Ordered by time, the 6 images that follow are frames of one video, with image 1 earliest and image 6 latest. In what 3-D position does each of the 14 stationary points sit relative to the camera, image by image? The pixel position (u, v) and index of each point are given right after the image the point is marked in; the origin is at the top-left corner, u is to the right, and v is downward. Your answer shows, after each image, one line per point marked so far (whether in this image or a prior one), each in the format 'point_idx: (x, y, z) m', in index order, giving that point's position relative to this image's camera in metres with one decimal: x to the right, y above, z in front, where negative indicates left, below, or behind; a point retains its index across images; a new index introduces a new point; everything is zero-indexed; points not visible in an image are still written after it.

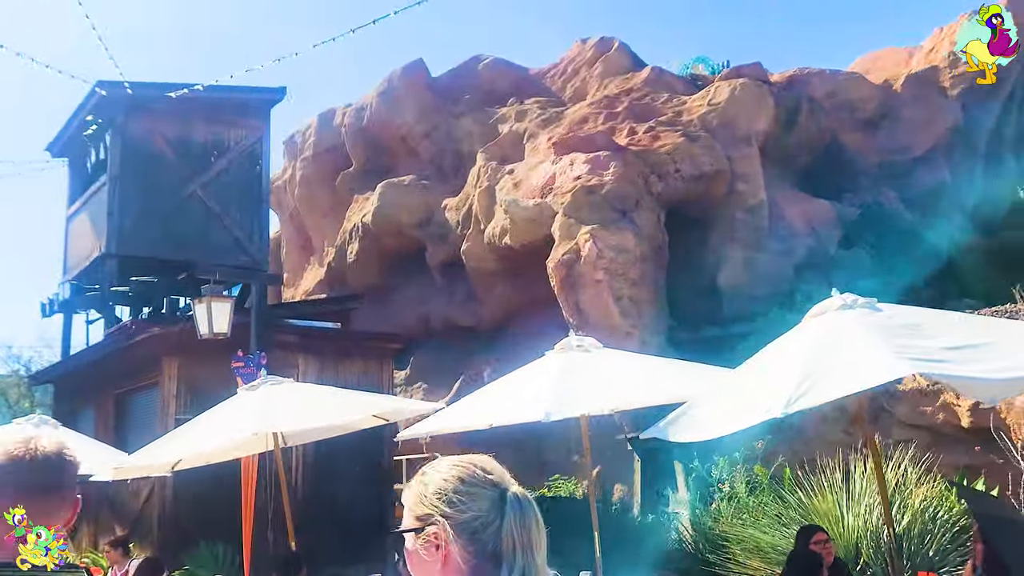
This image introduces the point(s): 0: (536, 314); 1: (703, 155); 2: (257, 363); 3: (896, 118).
0: (+0.3, -0.4, +13.7) m
1: (+2.6, +1.8, +12.2) m
2: (-2.4, -0.7, +8.6) m
3: (+7.4, +3.3, +17.5) m
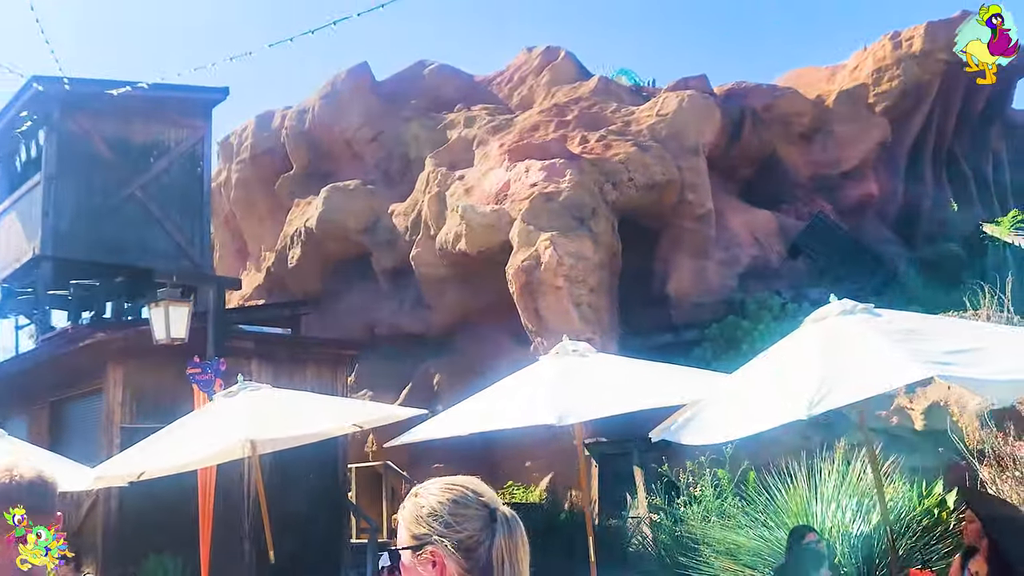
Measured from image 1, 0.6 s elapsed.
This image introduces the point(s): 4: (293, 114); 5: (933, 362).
0: (-0.4, -0.5, +13.7) m
1: (+2.0, +1.7, +12.4) m
2: (-2.7, -0.7, +8.4) m
3: (+6.3, +3.1, +18.1) m
4: (-4.2, +3.3, +17.3) m
5: (+1.8, -0.3, +3.8) m
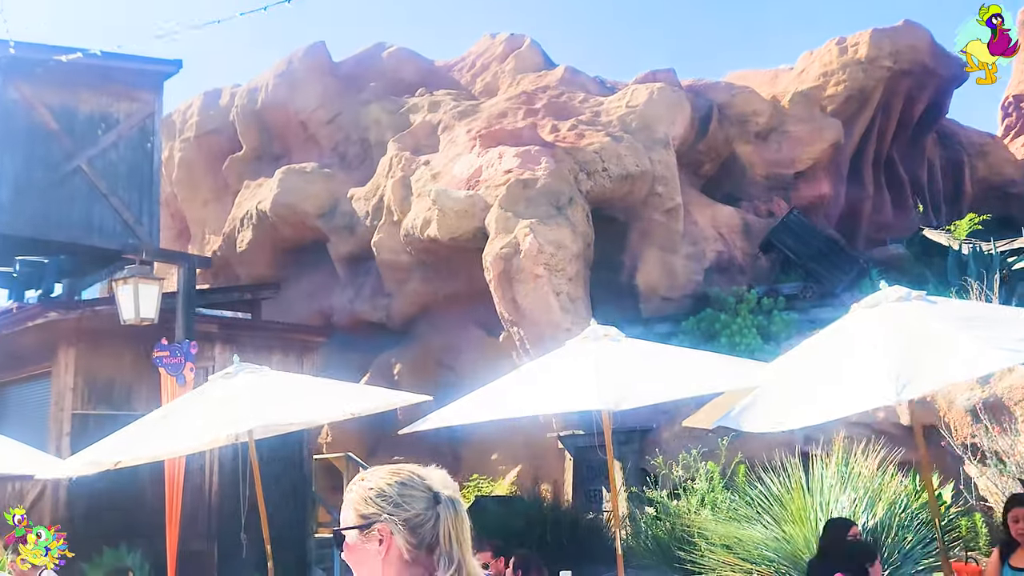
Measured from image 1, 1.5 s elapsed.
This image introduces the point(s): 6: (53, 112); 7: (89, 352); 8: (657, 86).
0: (-0.9, -0.3, +13.3) m
1: (+1.6, +1.8, +12.2) m
2: (-2.8, -0.6, +7.9) m
3: (+5.5, +3.1, +18.3) m
4: (-4.9, +3.6, +16.6) m
5: (+2.0, -0.3, +3.7) m
6: (-6.3, +2.4, +12.4) m
7: (-4.5, -0.7, +9.6) m
8: (+2.2, +3.1, +13.7) m
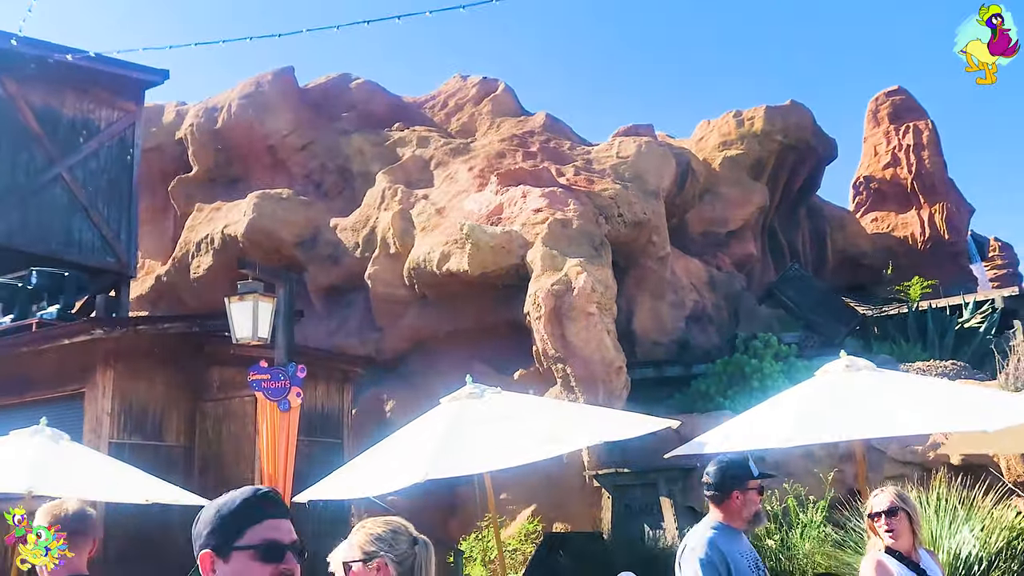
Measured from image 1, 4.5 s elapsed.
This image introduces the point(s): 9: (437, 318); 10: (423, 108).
0: (-1.0, -0.9, +13.1) m
1: (+1.7, +1.2, +12.7) m
2: (-1.8, -0.7, +7.4) m
3: (+4.4, +2.0, +19.4) m
4: (-5.4, +3.1, +15.8) m
5: (+3.8, -0.5, +4.3) m
6: (-6.0, +2.2, +11.4) m
7: (-3.7, -0.8, +8.7) m
8: (+2.1, +2.3, +14.3) m
9: (-1.1, -0.4, +12.8) m
10: (-1.7, +3.4, +16.8) m
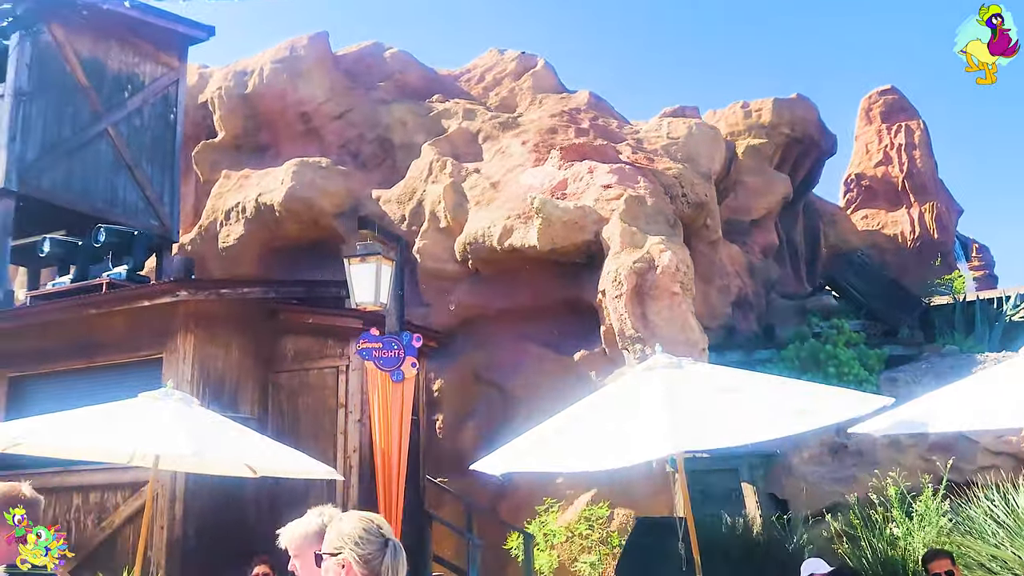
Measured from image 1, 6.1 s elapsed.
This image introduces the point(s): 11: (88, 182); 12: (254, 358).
0: (-0.3, -0.5, +12.7) m
1: (+2.5, +1.4, +12.4) m
2: (-0.8, -0.4, +7.0) m
3: (+4.9, +2.3, +19.3) m
4: (-4.7, +3.6, +15.2) m
5: (+5.0, -0.4, +4.2) m
6: (-5.1, +2.7, +10.7) m
7: (-2.8, -0.5, +8.2) m
8: (+2.9, +2.6, +14.0) m
9: (-0.3, -0.1, +12.3) m
10: (-1.0, +3.8, +16.3) m
11: (-4.9, +1.3, +10.5) m
12: (-2.5, -0.7, +8.7) m
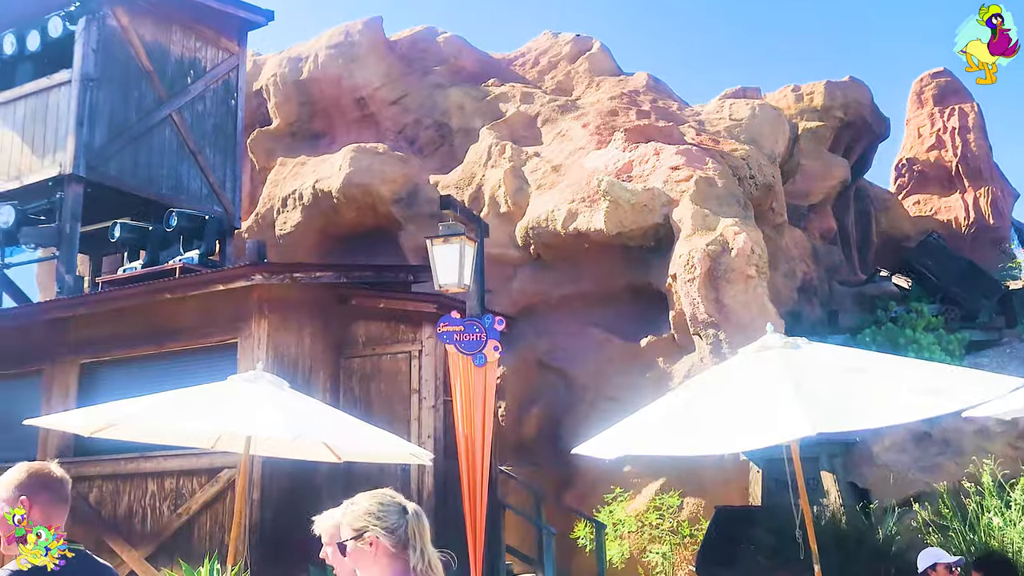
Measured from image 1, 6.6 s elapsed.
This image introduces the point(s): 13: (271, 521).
0: (+0.5, -0.3, +12.5) m
1: (+3.4, +1.6, +12.1) m
2: (-0.2, -0.3, +6.8) m
3: (+6.0, +2.5, +18.8) m
4: (-3.8, +3.8, +15.1) m
5: (+5.5, -0.3, +3.8) m
6: (-4.3, +2.8, +10.6) m
7: (-2.1, -0.3, +8.1) m
8: (+3.8, +2.8, +13.7) m
9: (+0.5, +0.1, +12.1) m
10: (0.0, +4.0, +16.1) m
11: (-4.1, +1.4, +10.5) m
12: (-1.8, -0.5, +8.6) m
13: (-1.9, -1.9, +7.6) m
